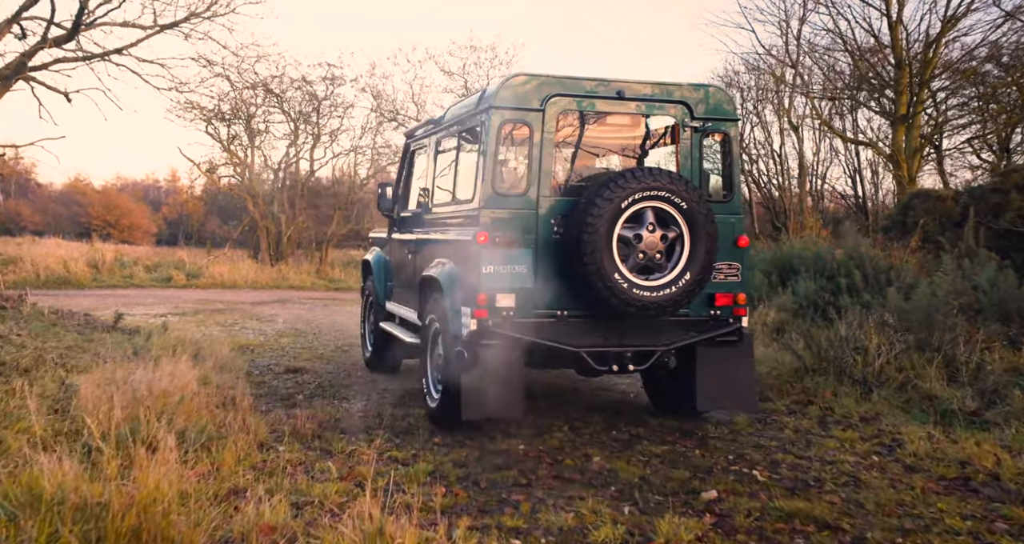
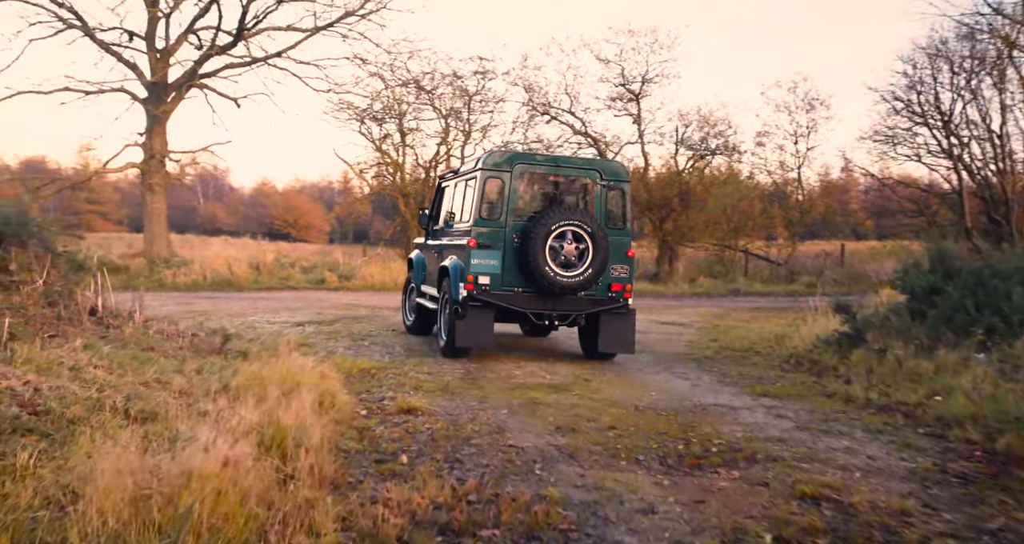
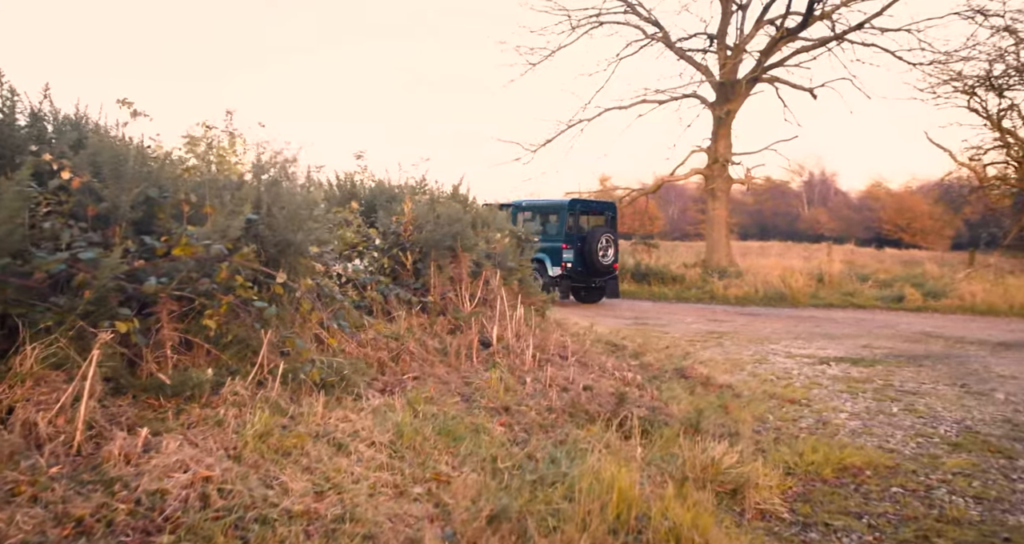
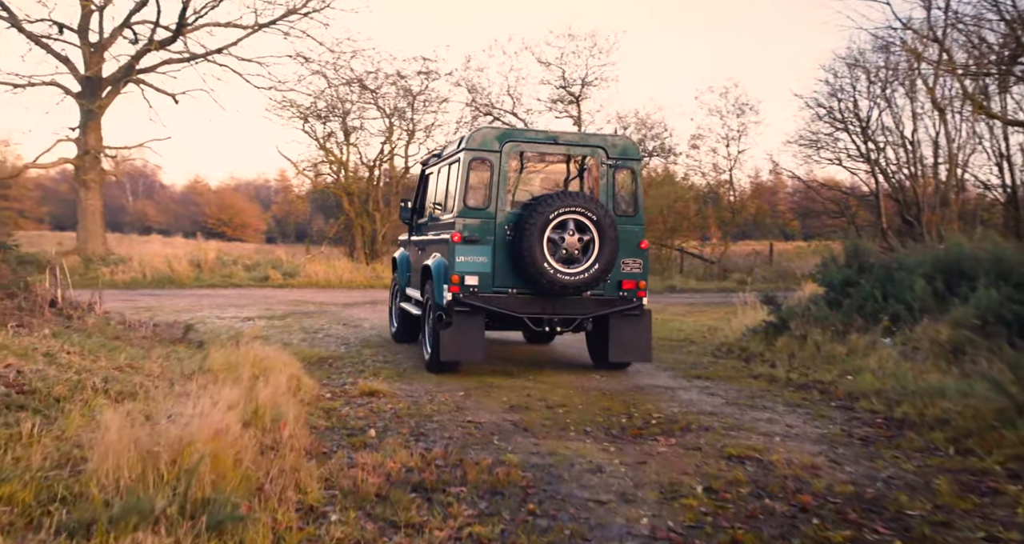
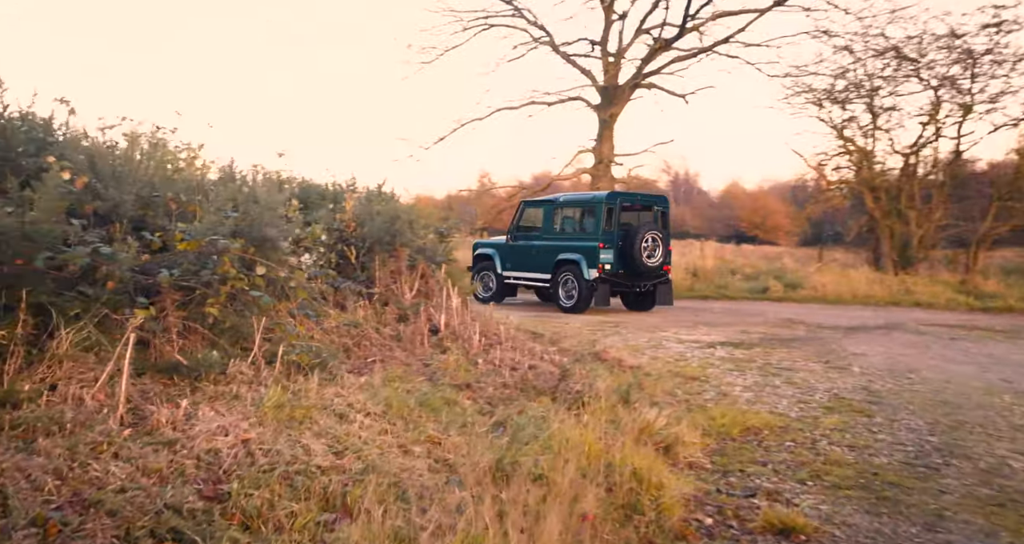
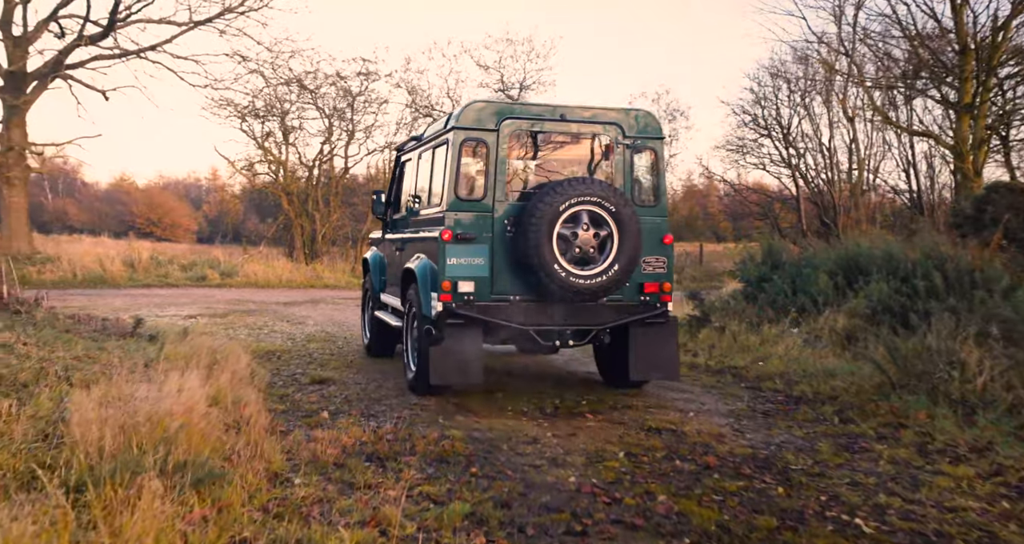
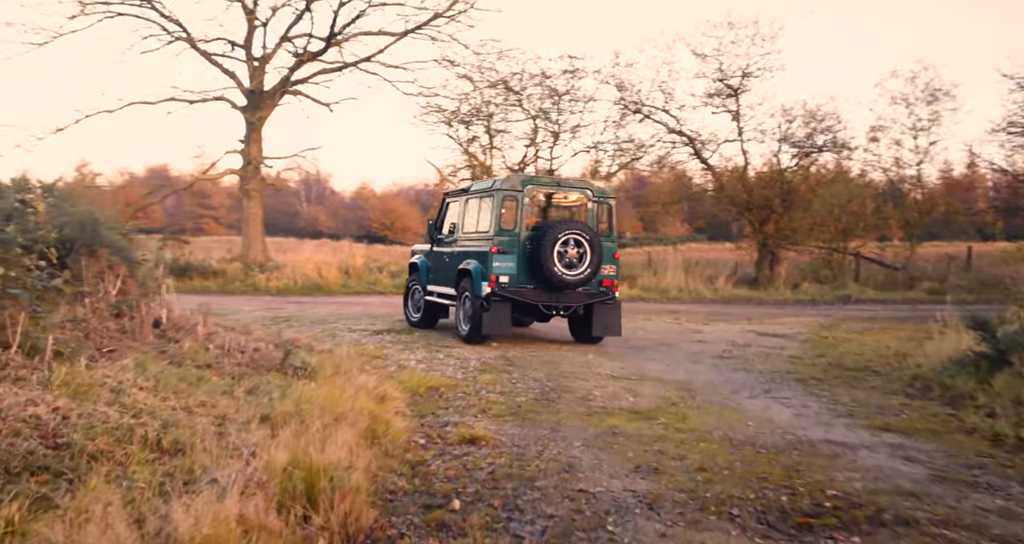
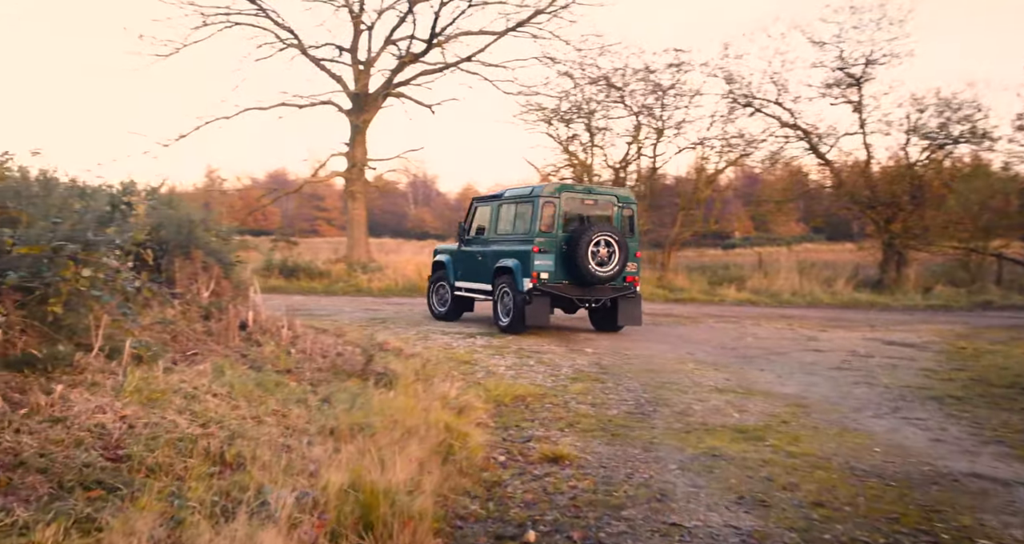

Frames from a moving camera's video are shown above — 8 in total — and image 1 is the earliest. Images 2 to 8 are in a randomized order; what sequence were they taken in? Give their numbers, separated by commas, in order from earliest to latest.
6, 4, 2, 7, 8, 5, 3
